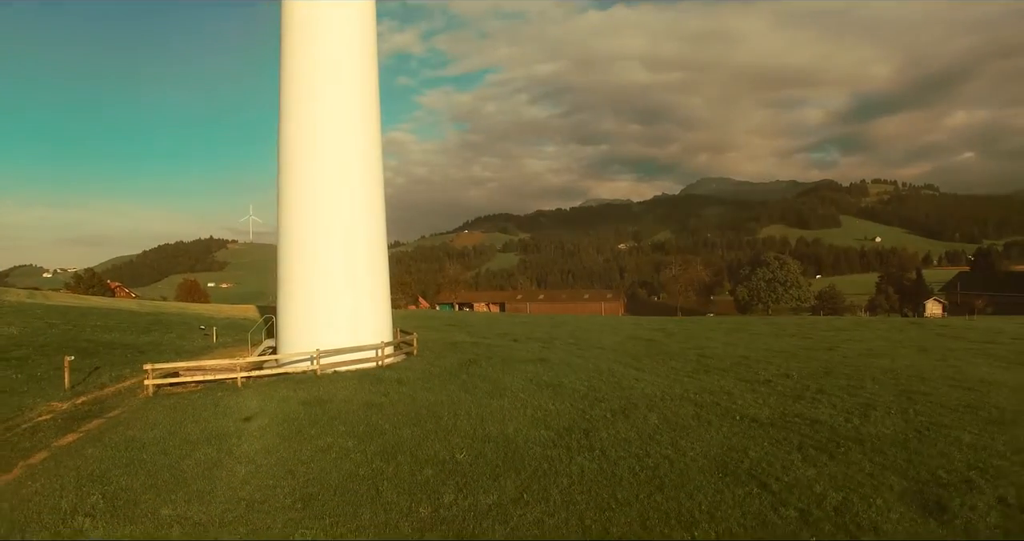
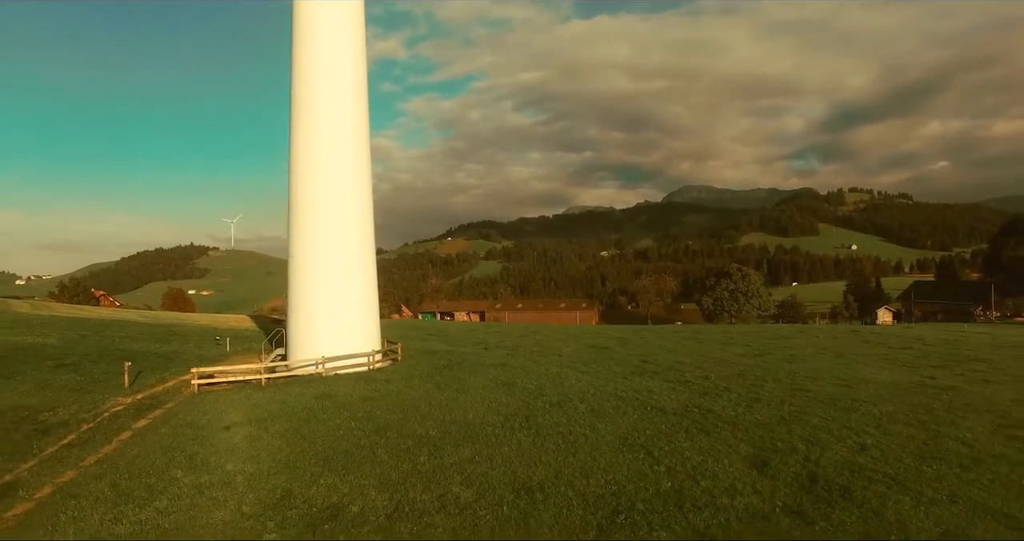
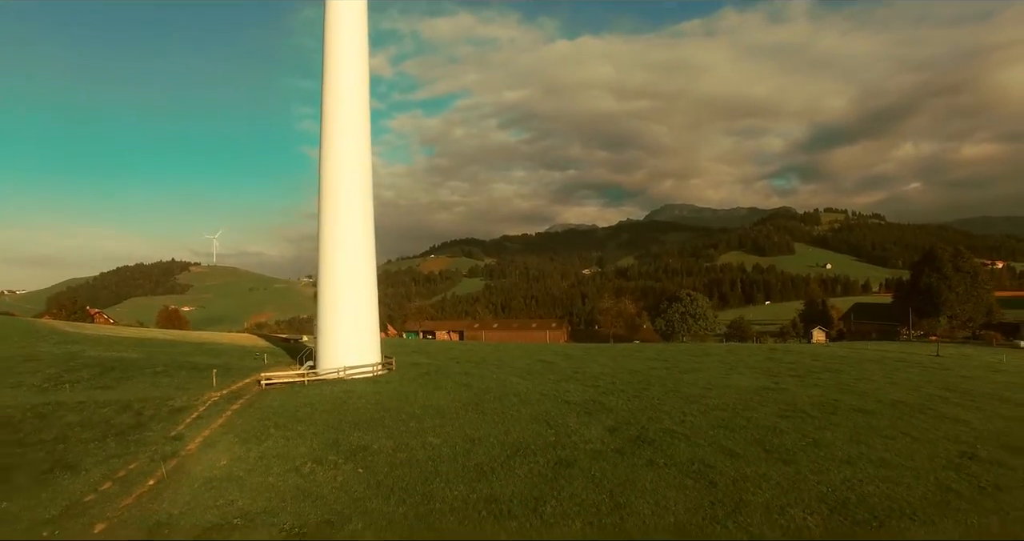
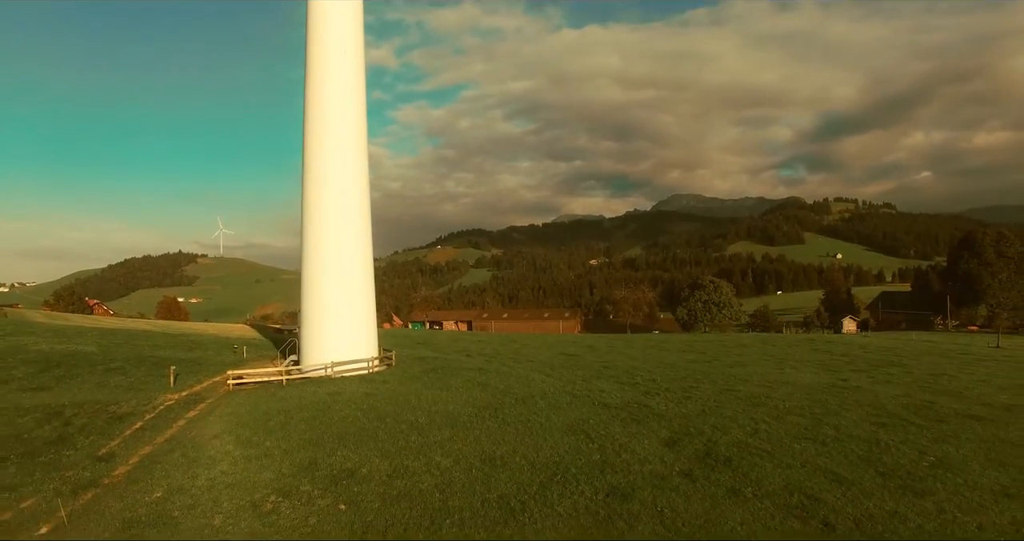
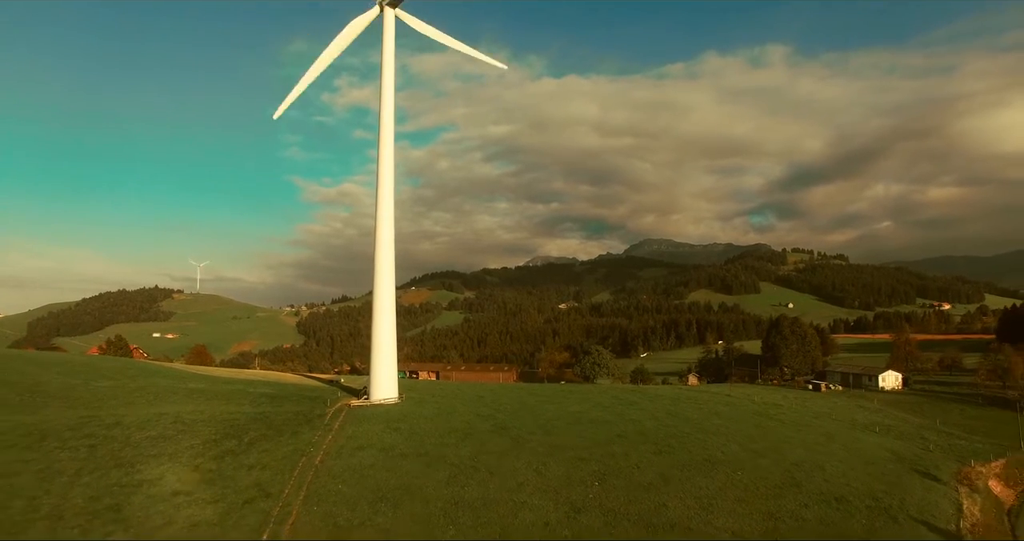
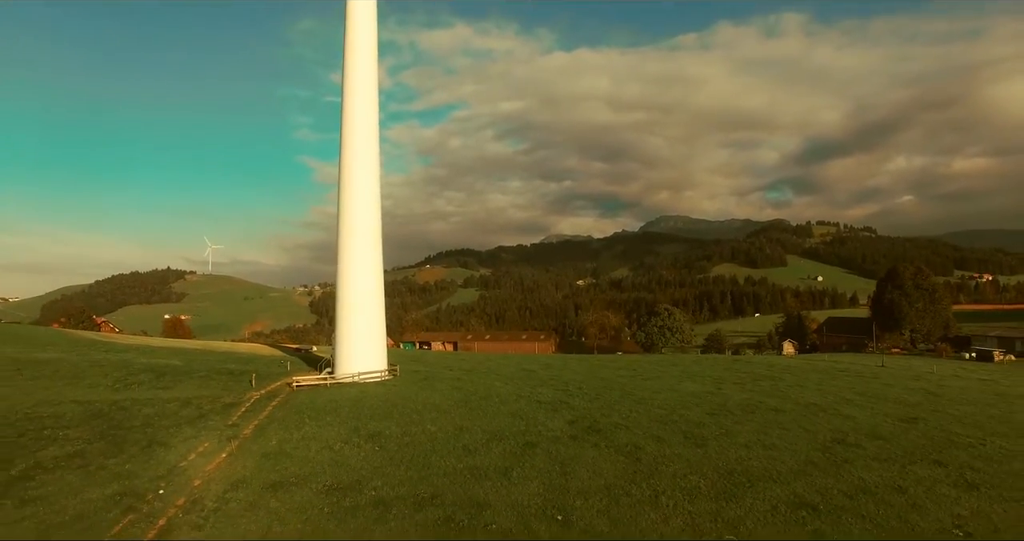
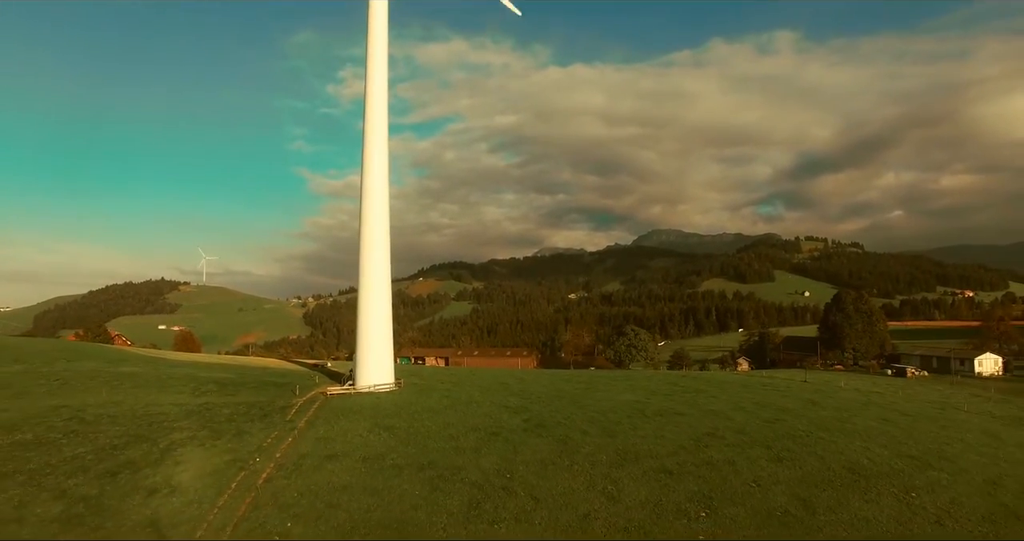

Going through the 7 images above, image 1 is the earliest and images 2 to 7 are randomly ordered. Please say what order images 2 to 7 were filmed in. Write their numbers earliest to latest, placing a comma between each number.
2, 4, 3, 6, 7, 5
